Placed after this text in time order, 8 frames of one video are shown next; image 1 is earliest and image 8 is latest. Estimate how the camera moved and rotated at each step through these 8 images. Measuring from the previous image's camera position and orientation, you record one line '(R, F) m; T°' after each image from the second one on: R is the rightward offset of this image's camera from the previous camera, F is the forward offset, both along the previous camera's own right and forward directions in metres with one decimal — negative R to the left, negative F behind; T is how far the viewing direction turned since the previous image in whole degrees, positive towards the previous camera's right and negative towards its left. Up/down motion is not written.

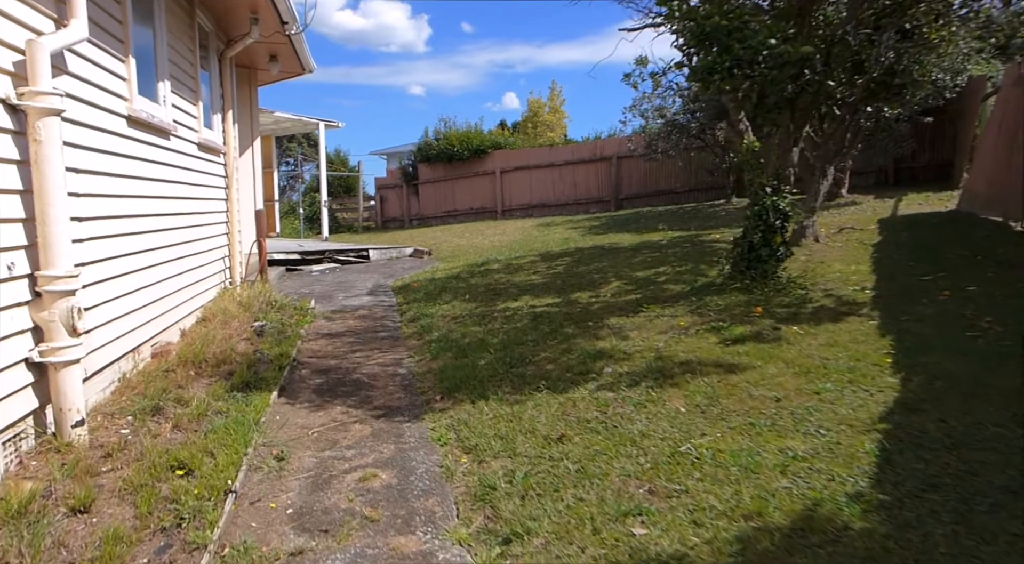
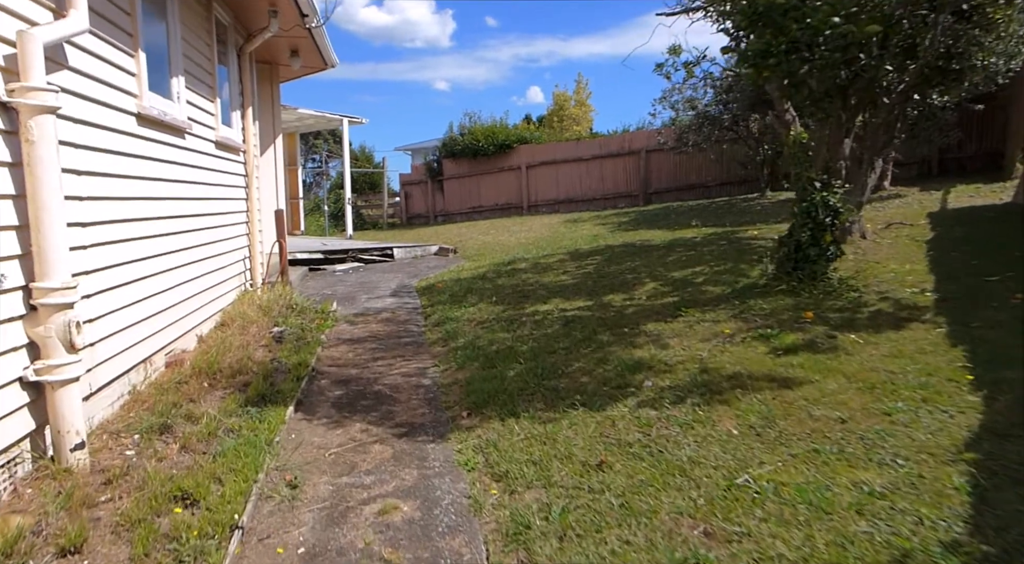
(0.0, +0.3) m; -2°
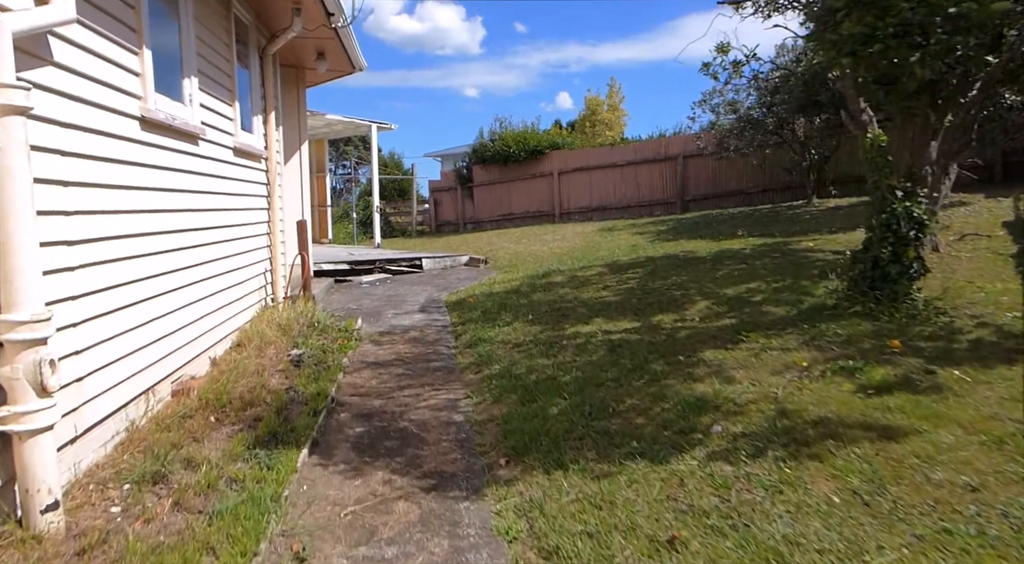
(-0.1, +0.5) m; -2°
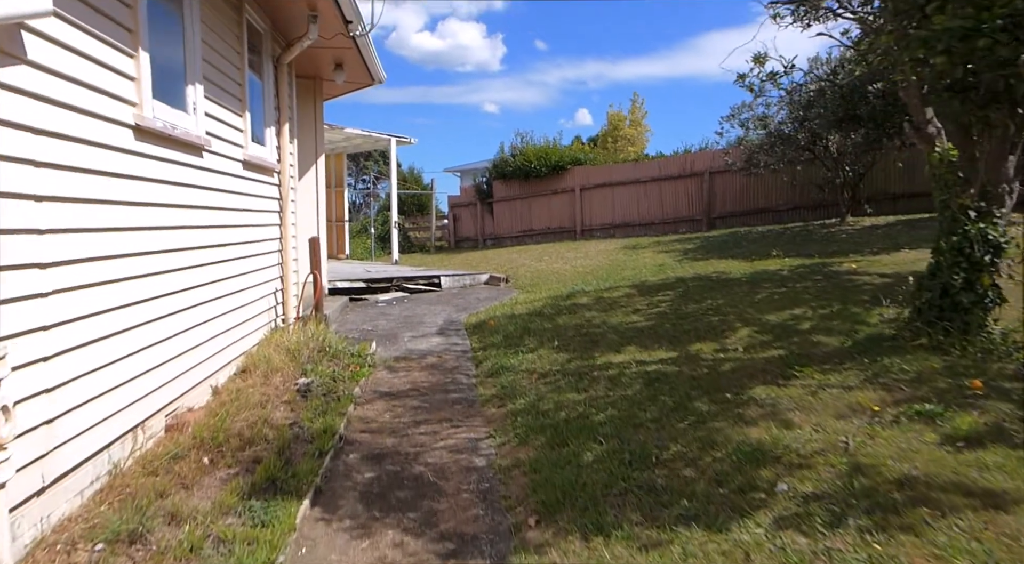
(-0.1, +0.4) m; -2°
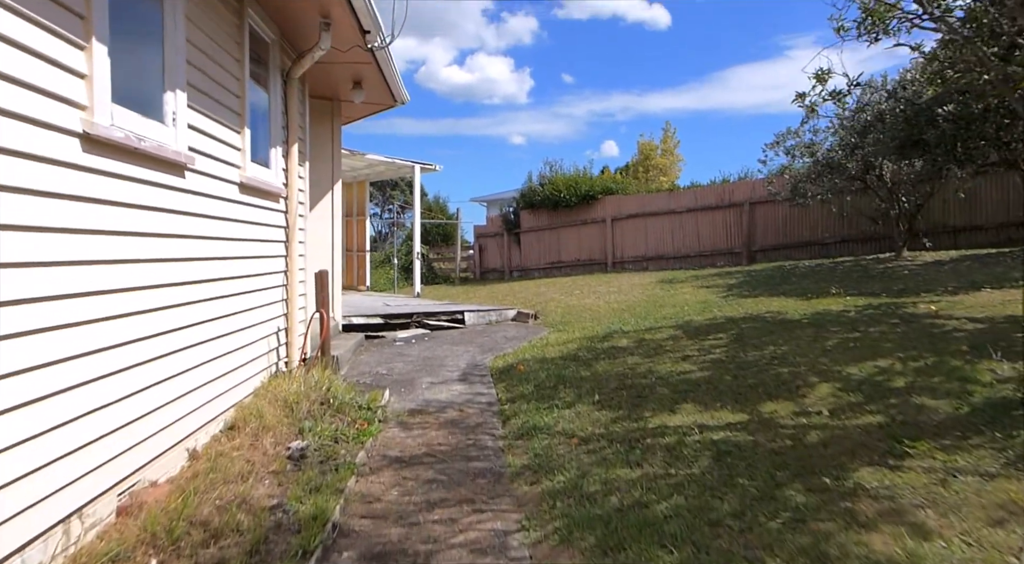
(-0.1, +0.7) m; -2°
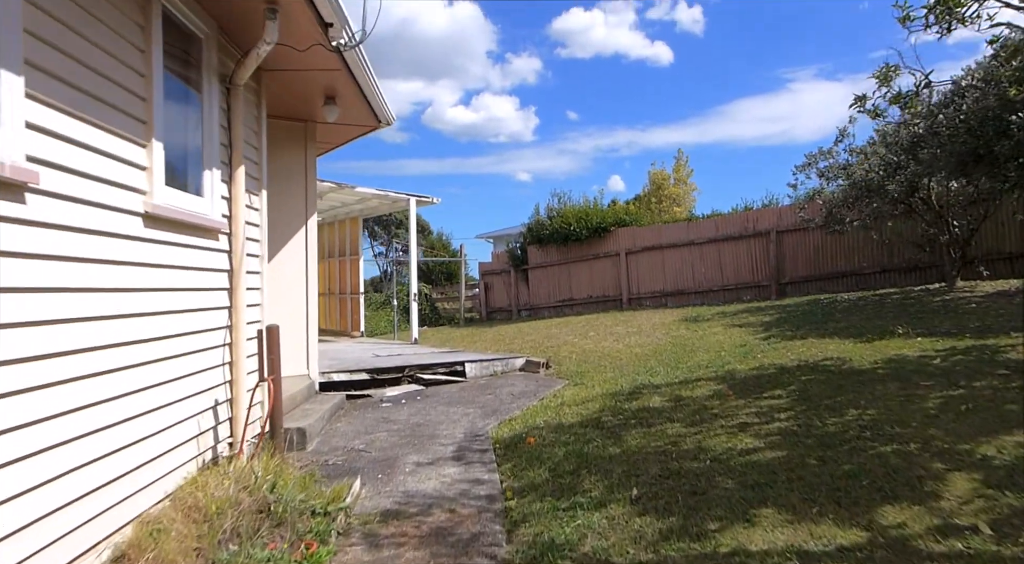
(0.0, +1.1) m; -1°
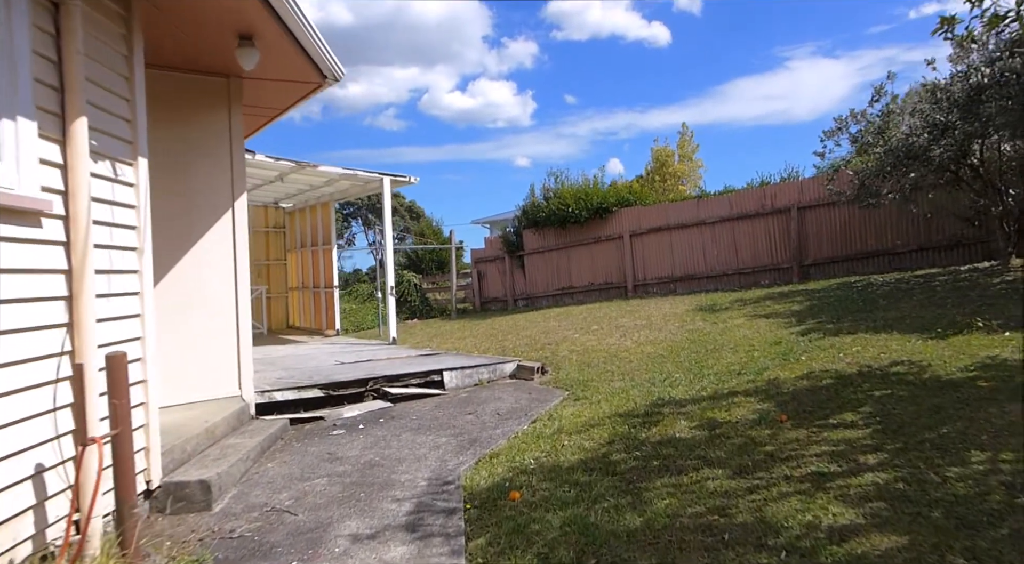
(+0.1, +1.3) m; 0°
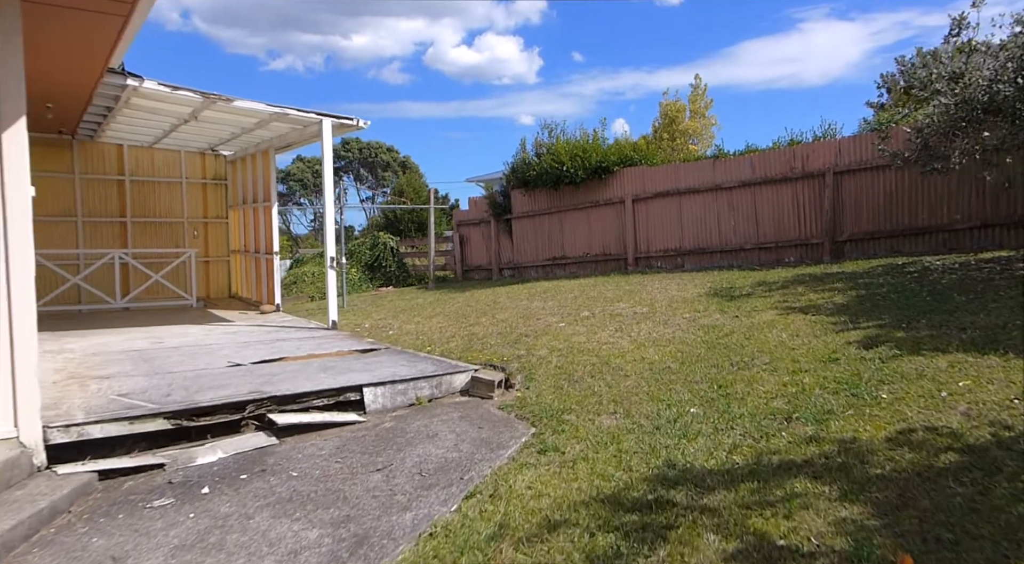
(+0.3, +1.9) m; 0°
